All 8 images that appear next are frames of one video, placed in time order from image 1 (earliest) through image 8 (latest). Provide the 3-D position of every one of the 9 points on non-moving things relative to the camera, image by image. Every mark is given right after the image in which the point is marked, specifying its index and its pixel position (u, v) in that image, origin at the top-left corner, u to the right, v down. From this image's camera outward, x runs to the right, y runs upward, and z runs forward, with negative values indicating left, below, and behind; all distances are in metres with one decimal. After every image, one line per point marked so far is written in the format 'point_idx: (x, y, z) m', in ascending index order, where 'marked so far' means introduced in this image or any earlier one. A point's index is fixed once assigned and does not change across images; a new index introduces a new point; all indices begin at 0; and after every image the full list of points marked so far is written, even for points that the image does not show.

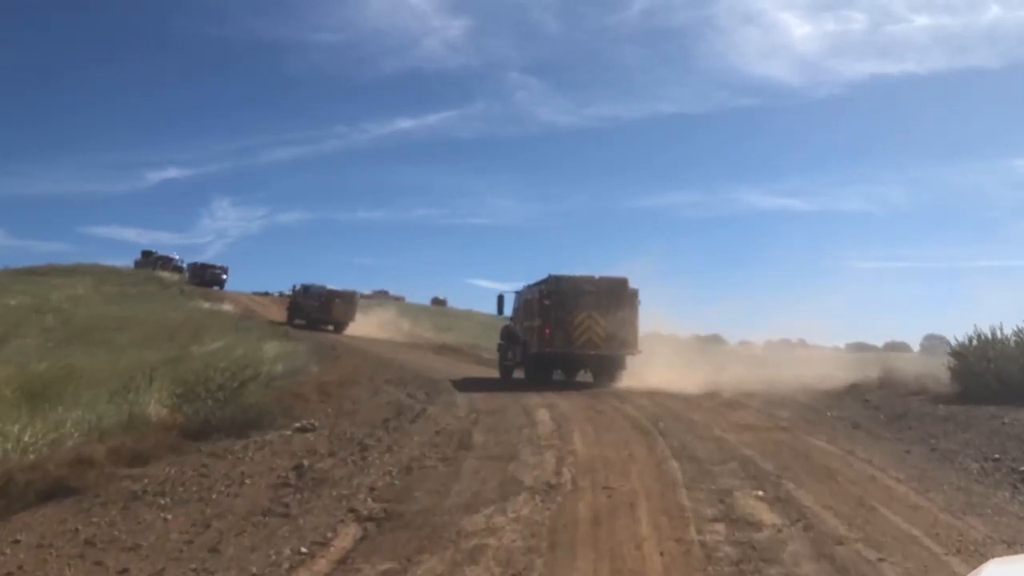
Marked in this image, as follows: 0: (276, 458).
0: (-2.7, -2.0, +12.4) m
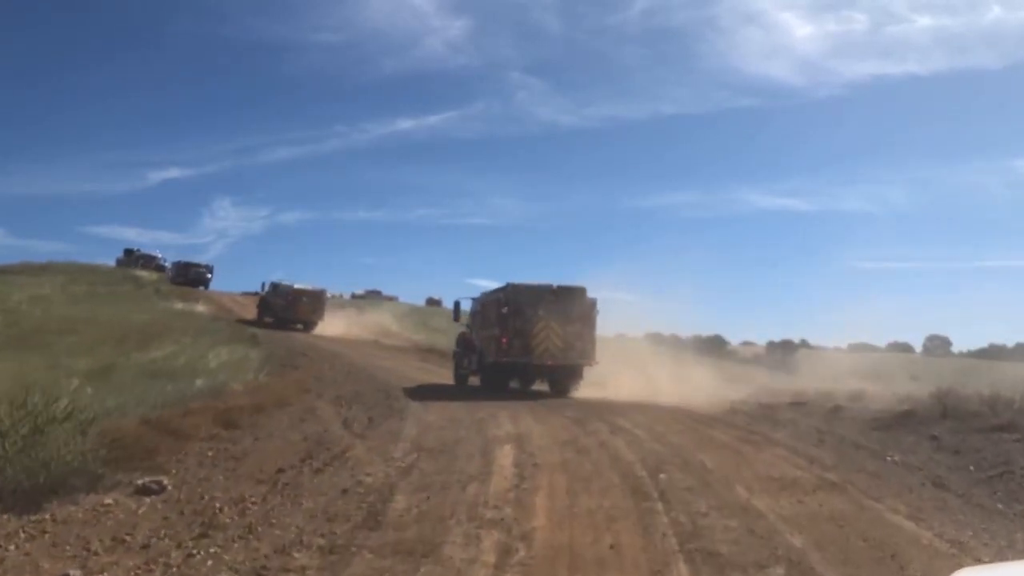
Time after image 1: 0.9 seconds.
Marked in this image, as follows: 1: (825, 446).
0: (-3.4, -2.0, +7.8) m
1: (+4.2, -2.1, +14.4) m
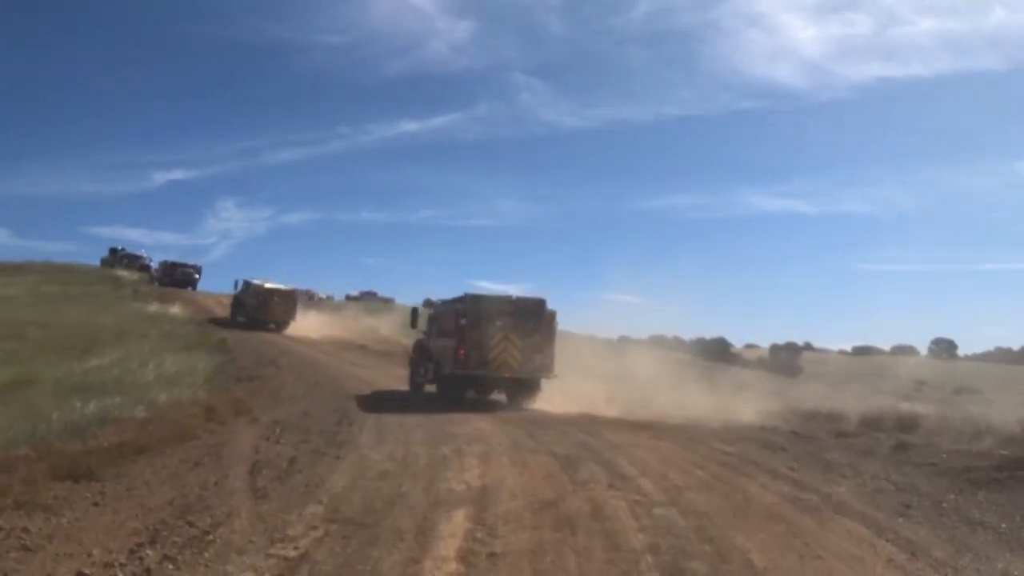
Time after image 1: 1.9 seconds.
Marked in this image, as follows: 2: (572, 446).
0: (-3.8, -1.9, +3.3) m
1: (+3.7, -2.1, +9.9) m
2: (+0.9, -2.5, +16.7) m
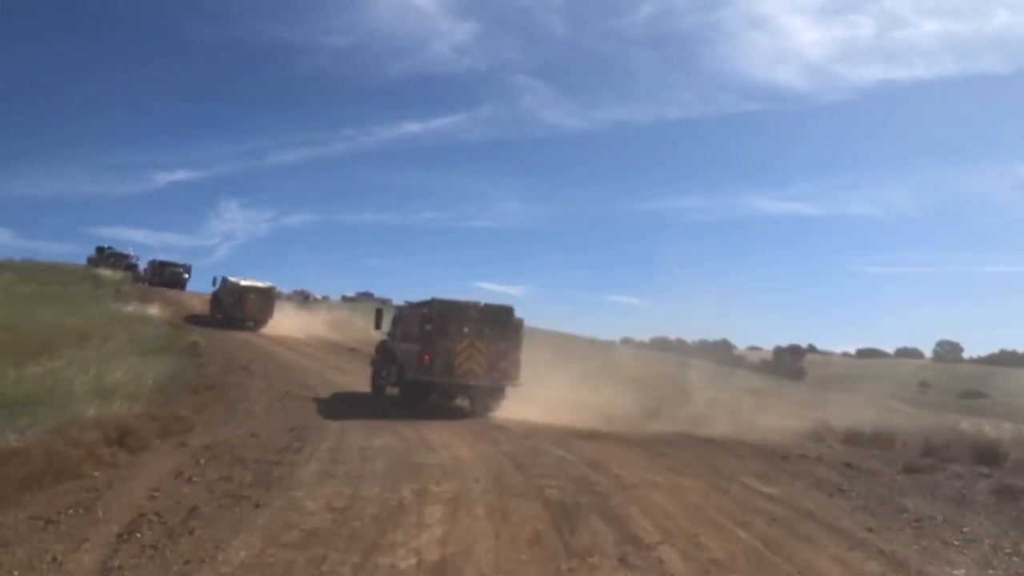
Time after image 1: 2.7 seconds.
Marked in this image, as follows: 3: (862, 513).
0: (-4.1, -1.8, -0.3) m
1: (+3.5, -2.1, +6.3) m
2: (+0.7, -2.4, +13.0) m
3: (+3.5, -2.3, +10.6) m
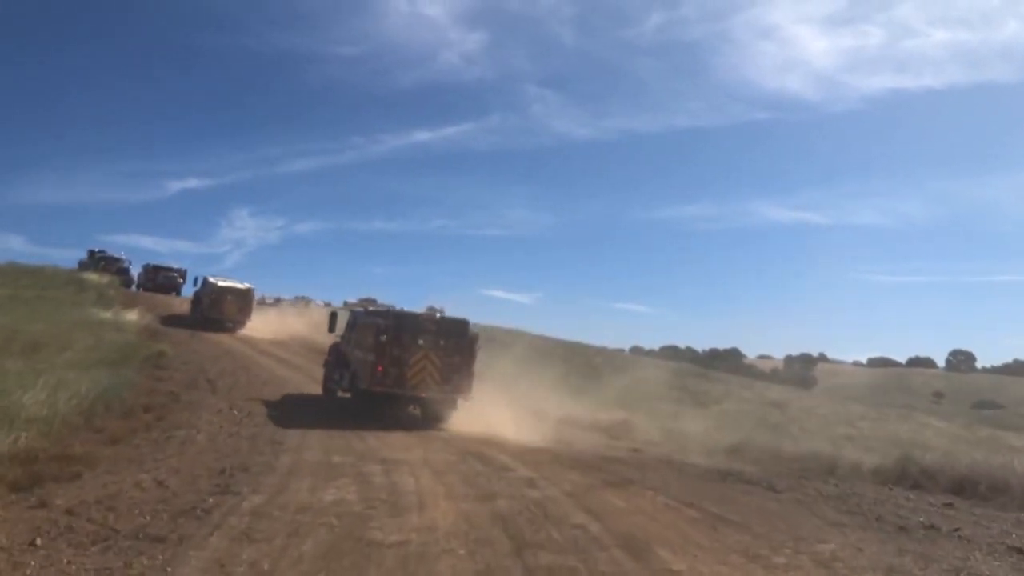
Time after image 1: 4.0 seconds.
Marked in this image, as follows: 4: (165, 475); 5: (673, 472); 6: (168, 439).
0: (-4.2, -1.7, -5.3) m
1: (+3.4, -1.9, +1.3) m
2: (+0.7, -2.3, +8.1) m
3: (+3.4, -2.2, +5.6) m
4: (-4.8, -2.6, +14.9) m
5: (+2.7, -3.0, +17.7) m
6: (-6.3, -2.7, +19.5) m
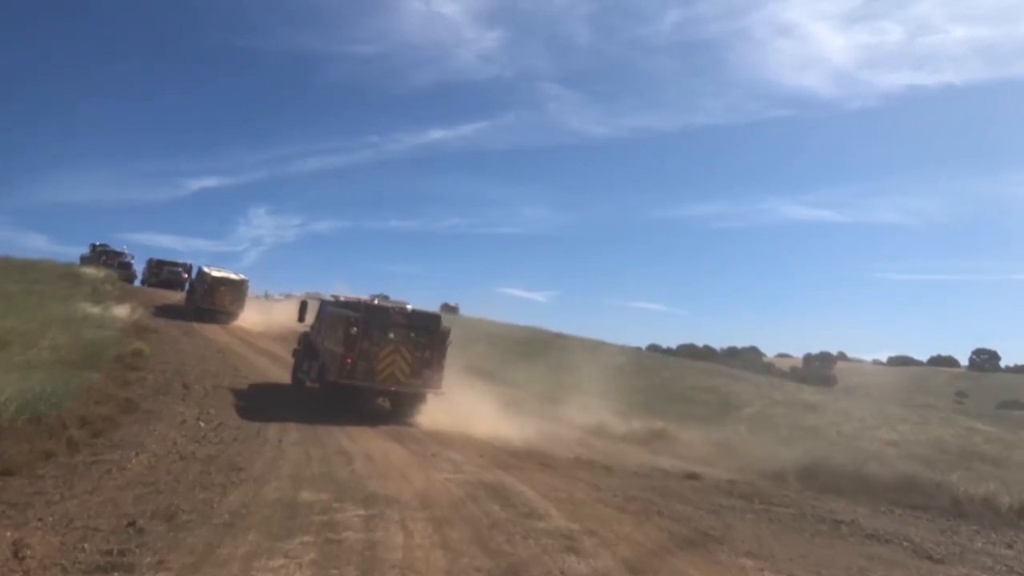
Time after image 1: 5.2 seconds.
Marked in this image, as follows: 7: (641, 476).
0: (-4.2, -1.4, -9.8) m
1: (+3.5, -1.7, -3.4) m
2: (+0.9, -2.1, +3.4) m
3: (+3.6, -1.9, +0.9) m
4: (-4.5, -2.3, +10.3) m
5: (+3.0, -2.8, +13.1) m
6: (-5.9, -2.5, +14.9) m
7: (+2.1, -3.0, +17.2) m
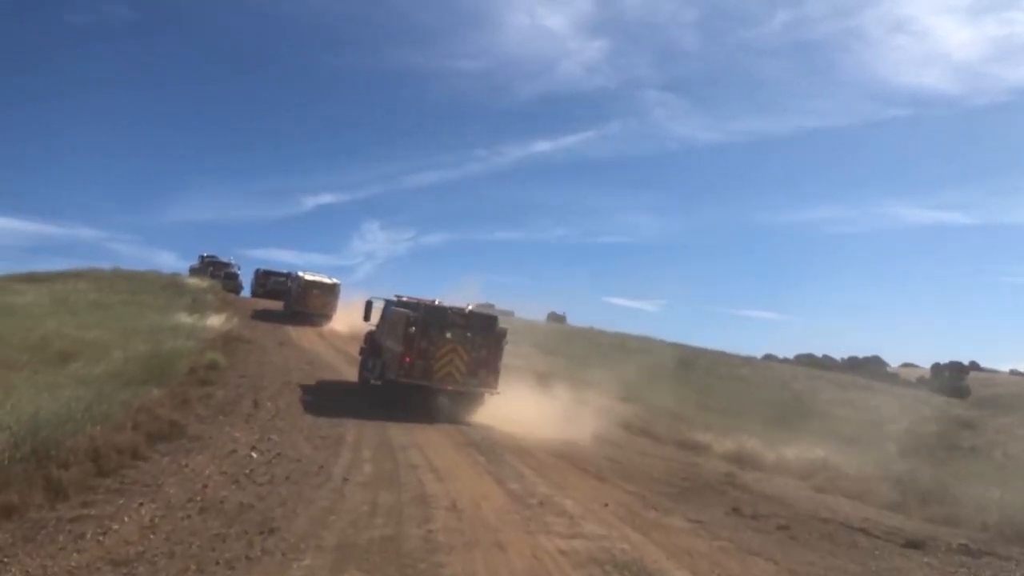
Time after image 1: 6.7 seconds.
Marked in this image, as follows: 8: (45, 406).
0: (-5.4, -1.1, -14.2) m
1: (+3.0, -1.3, -8.6) m
2: (+1.0, -1.8, -1.5) m
3: (+3.5, -1.6, -4.3) m
4: (-3.6, -2.2, +5.9) m
5: (+4.2, -2.6, +7.8) m
6: (-4.5, -2.4, +10.6) m
7: (+3.7, -2.9, +12.1) m
8: (-8.0, -2.1, +18.5) m
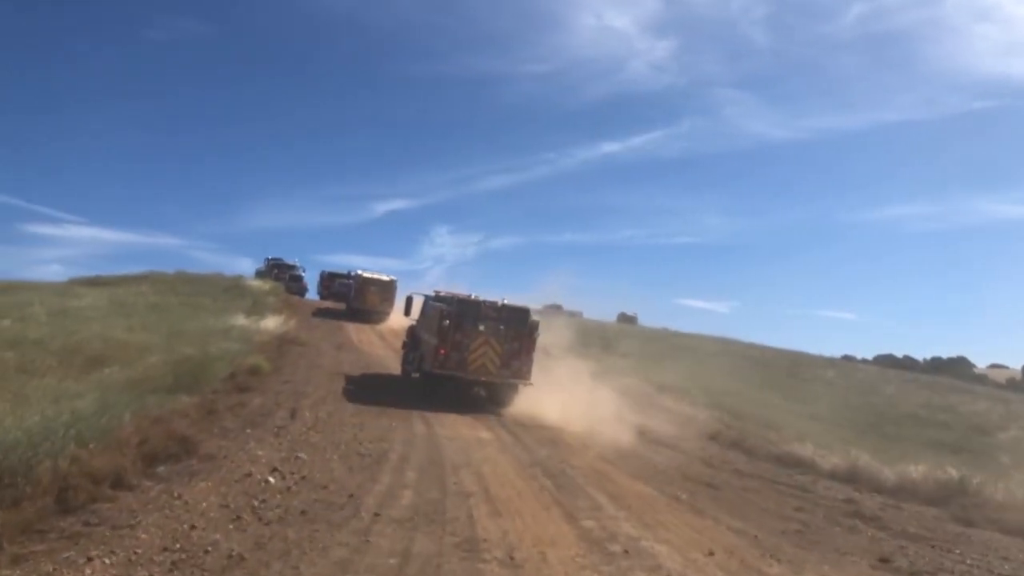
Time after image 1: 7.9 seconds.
0: (-6.5, -0.9, -17.2) m
1: (+2.2, -1.1, -12.2) m
2: (+0.8, -1.6, -5.0) m
3: (+3.0, -1.4, -7.9) m
4: (-3.4, -2.0, +2.7) m
5: (+4.5, -2.3, +4.2) m
6: (-4.0, -2.2, +7.5) m
7: (+4.3, -2.6, +8.4) m
8: (-7.0, -2.0, +15.6) m
